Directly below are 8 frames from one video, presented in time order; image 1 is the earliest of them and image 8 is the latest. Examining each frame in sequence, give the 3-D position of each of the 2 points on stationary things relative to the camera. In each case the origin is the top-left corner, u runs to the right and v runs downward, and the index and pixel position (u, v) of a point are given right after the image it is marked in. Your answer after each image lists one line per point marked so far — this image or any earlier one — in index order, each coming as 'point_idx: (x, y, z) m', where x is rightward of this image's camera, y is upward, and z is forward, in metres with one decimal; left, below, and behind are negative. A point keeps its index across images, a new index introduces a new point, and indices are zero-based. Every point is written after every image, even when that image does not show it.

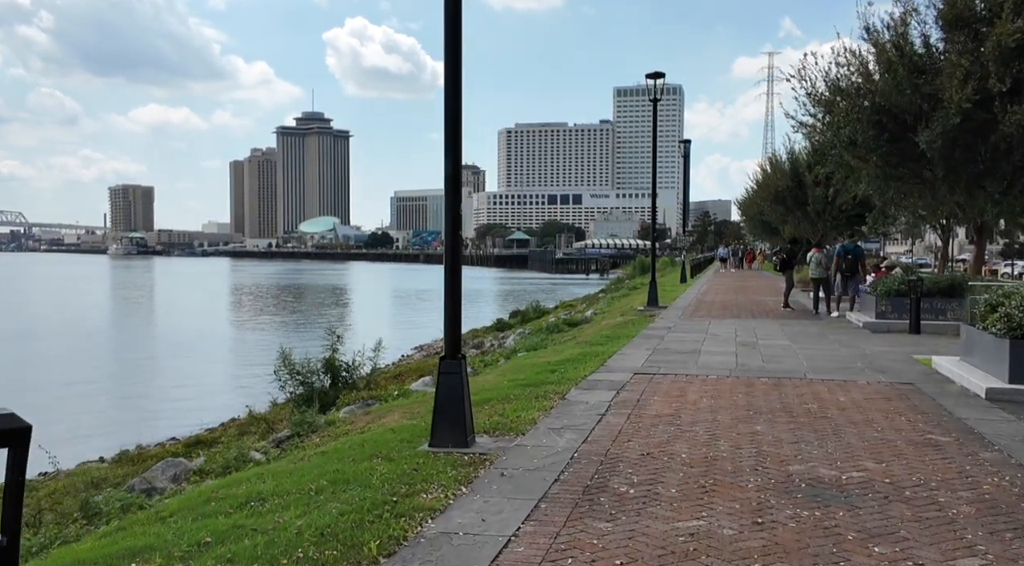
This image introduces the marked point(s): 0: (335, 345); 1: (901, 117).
0: (-3.4, -1.2, +18.8) m
1: (+7.3, +3.1, +18.5) m
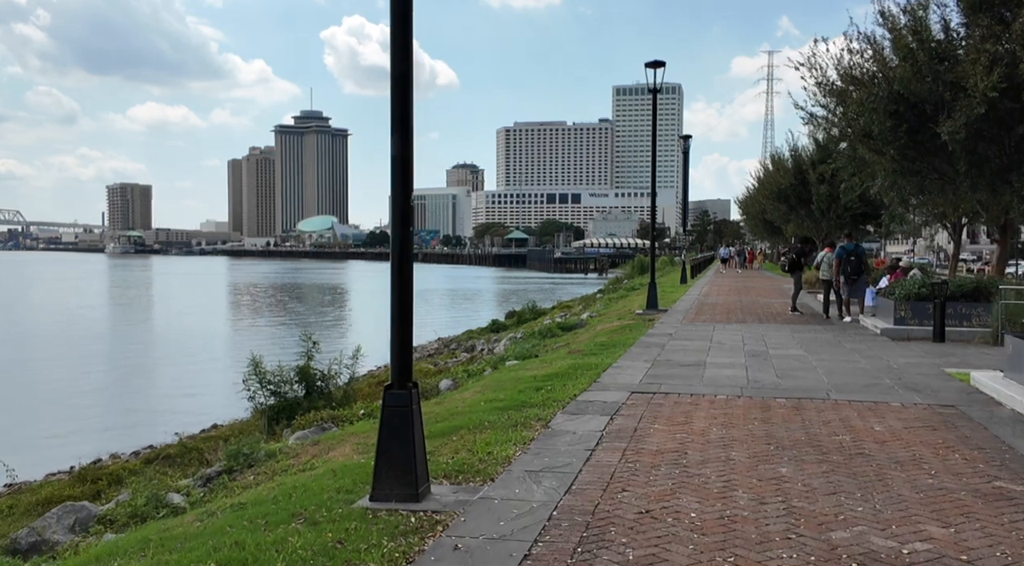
0: (-3.6, -1.2, +17.4) m
1: (+7.1, +3.1, +17.2) m
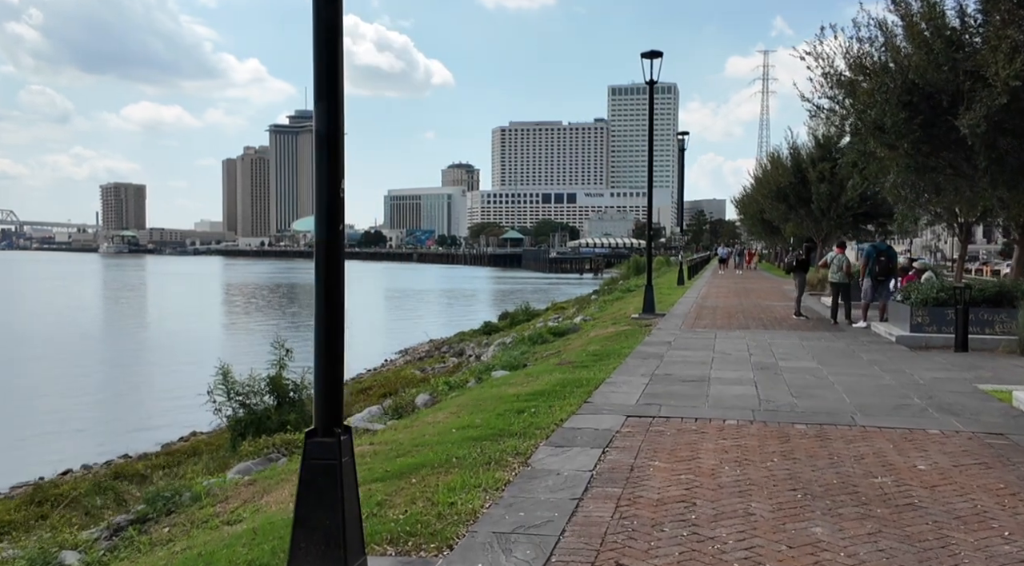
0: (-3.8, -1.2, +16.2) m
1: (+6.9, +3.0, +16.1) m
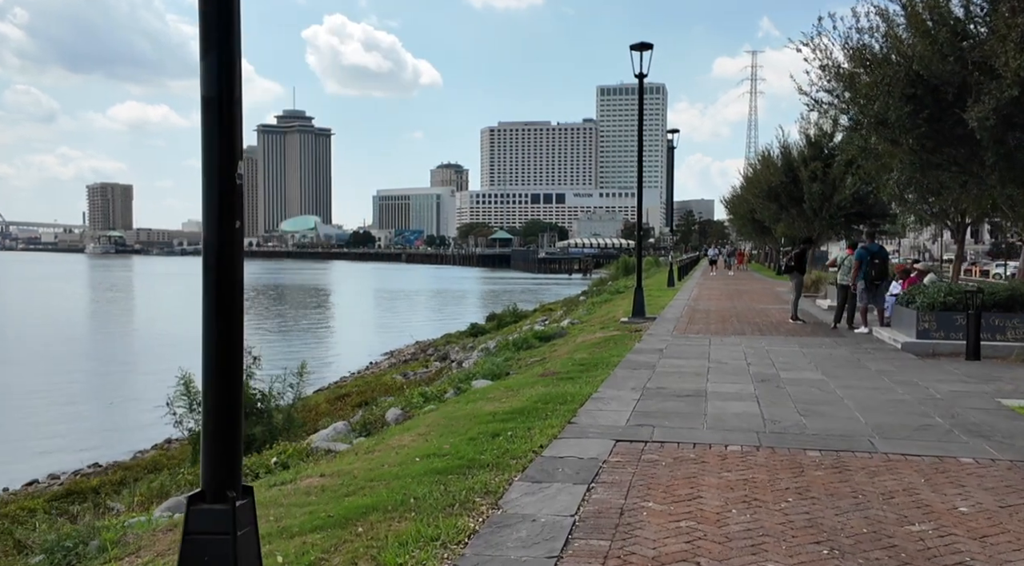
0: (-4.1, -1.3, +15.2) m
1: (+6.6, +3.0, +15.2) m
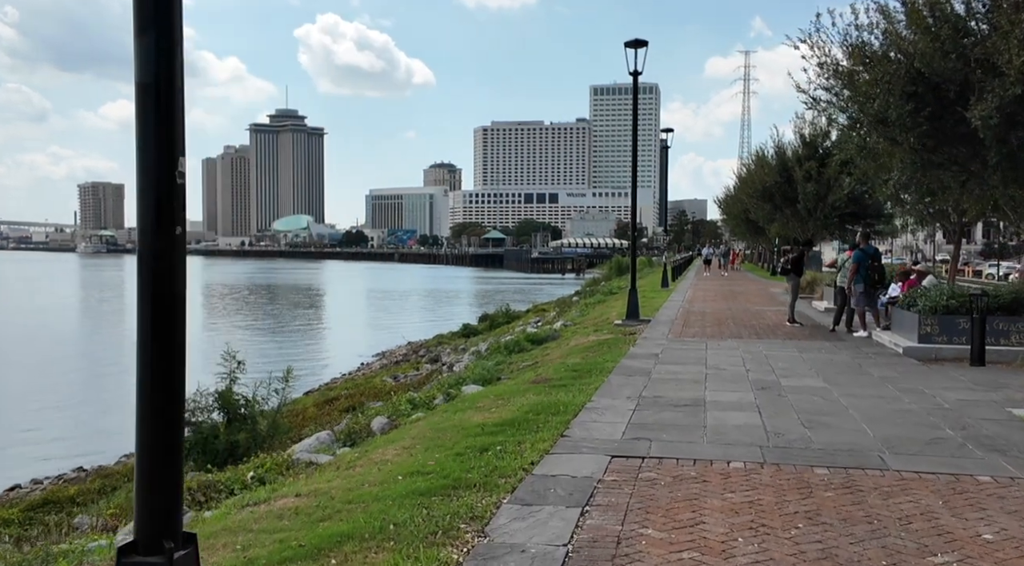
0: (-4.2, -1.3, +14.8) m
1: (+6.5, +2.9, +14.8) m
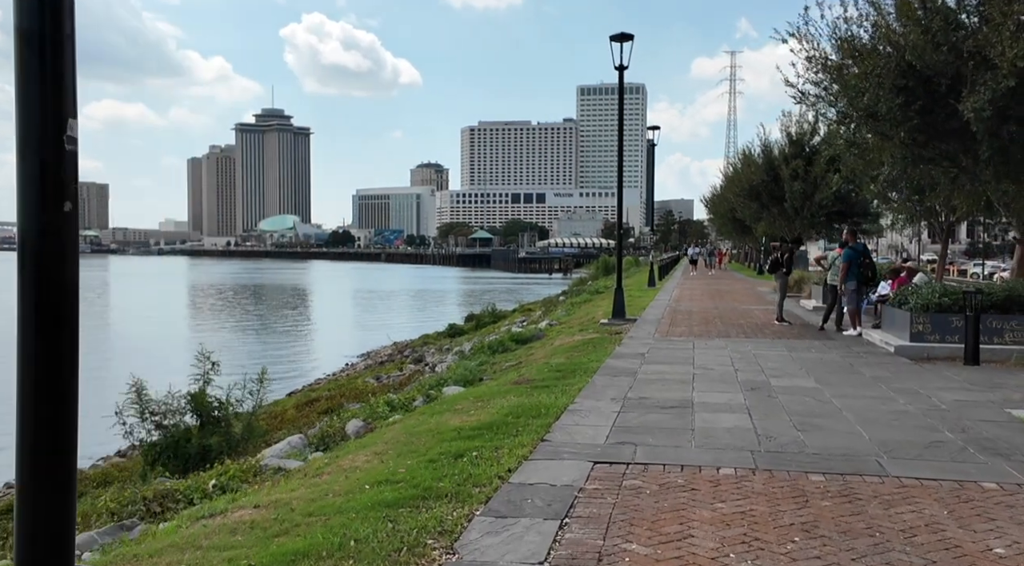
0: (-4.5, -1.3, +14.3) m
1: (+6.2, +3.0, +14.5) m
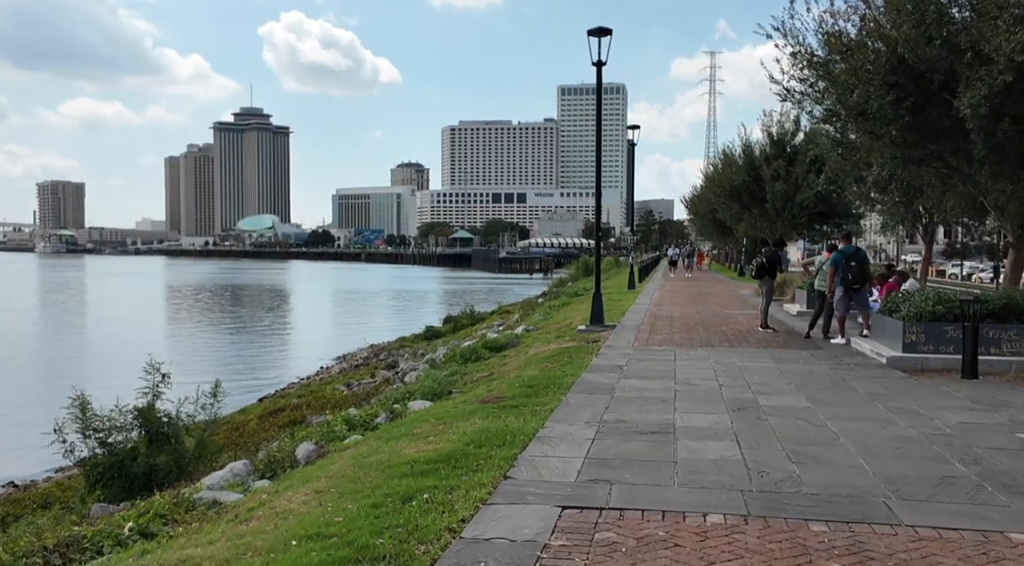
0: (-4.9, -1.4, +13.4) m
1: (+5.8, +2.9, +13.8) m
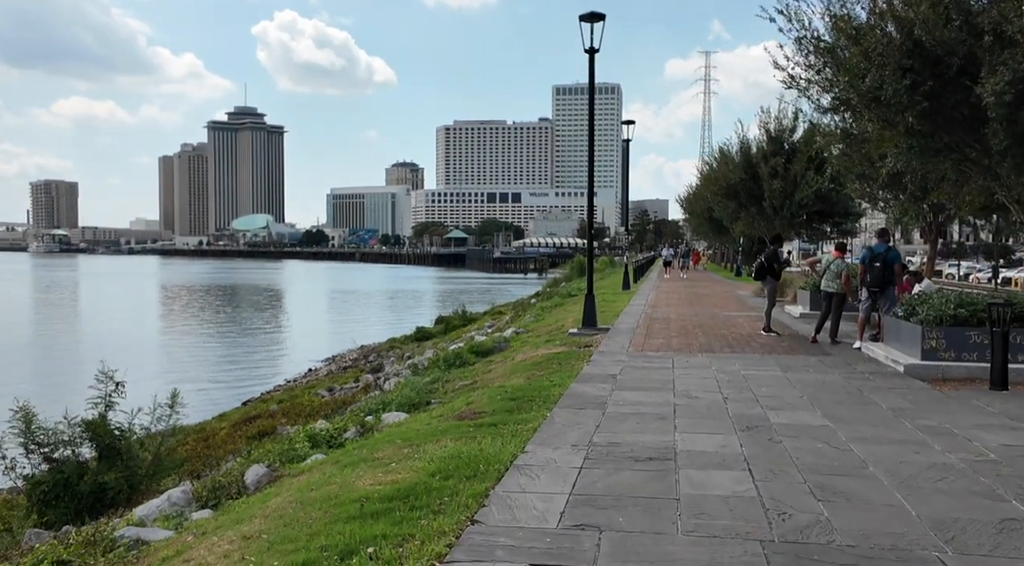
0: (-5.1, -1.4, +12.3) m
1: (+5.6, +2.8, +12.8) m
